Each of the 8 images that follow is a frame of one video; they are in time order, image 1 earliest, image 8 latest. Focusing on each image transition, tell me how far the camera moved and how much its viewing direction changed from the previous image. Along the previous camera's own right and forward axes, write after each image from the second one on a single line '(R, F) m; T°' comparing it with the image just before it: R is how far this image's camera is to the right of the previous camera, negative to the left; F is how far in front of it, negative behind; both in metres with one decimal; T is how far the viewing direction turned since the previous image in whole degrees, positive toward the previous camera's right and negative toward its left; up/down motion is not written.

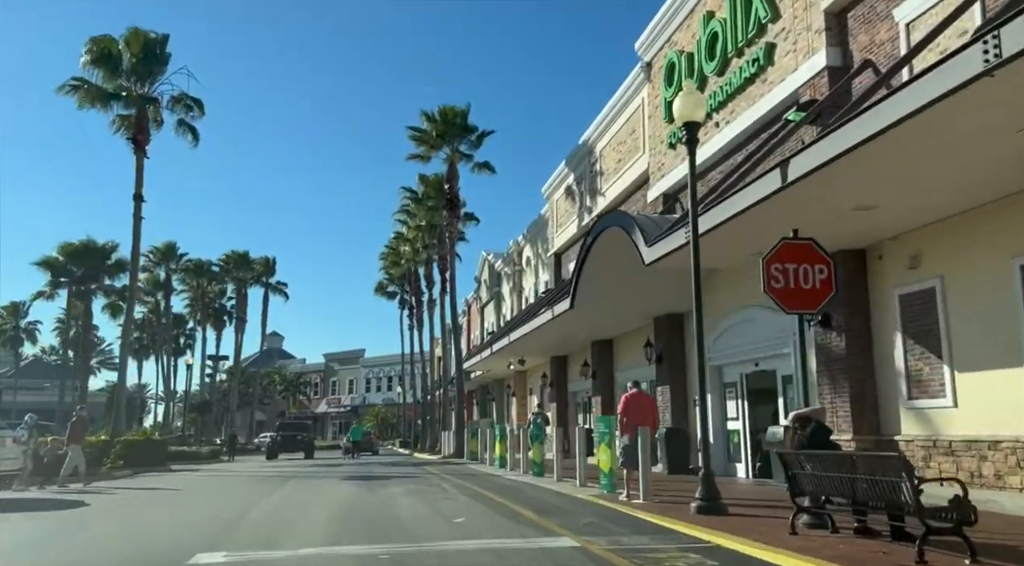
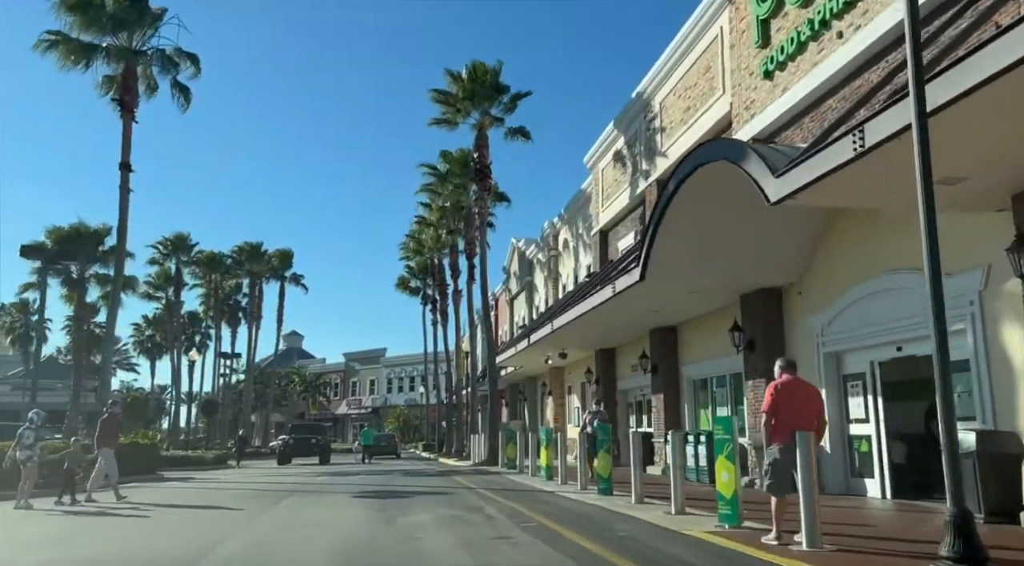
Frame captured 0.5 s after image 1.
(-0.6, +3.8) m; -1°
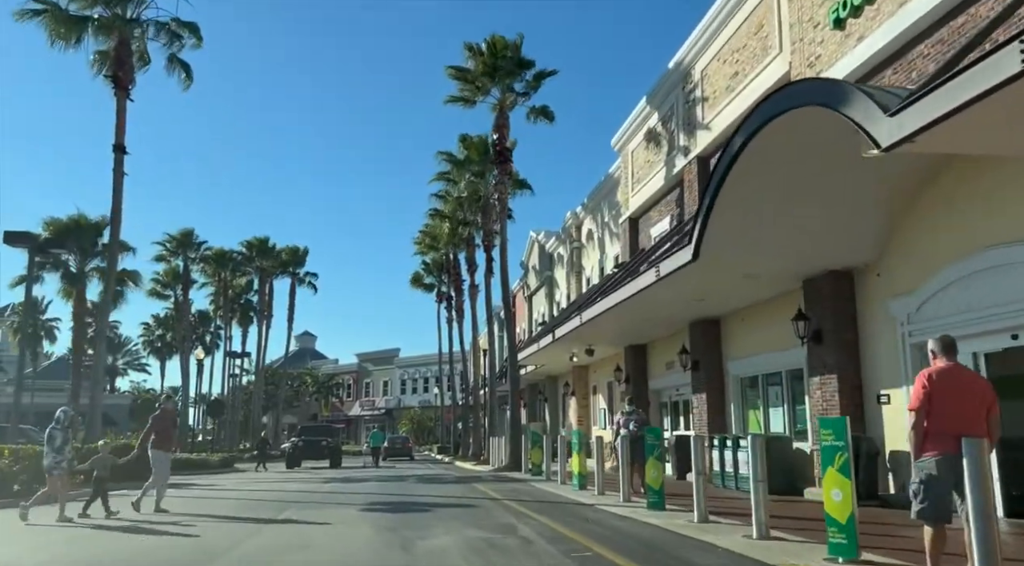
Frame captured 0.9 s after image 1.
(-0.3, +1.9) m; -1°
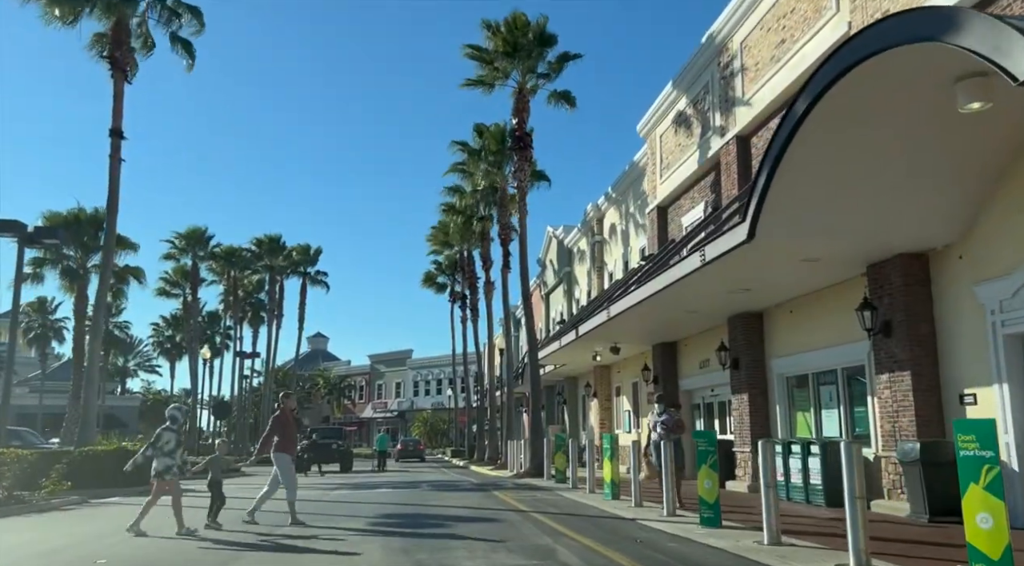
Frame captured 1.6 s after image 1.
(-0.2, +1.5) m; -1°
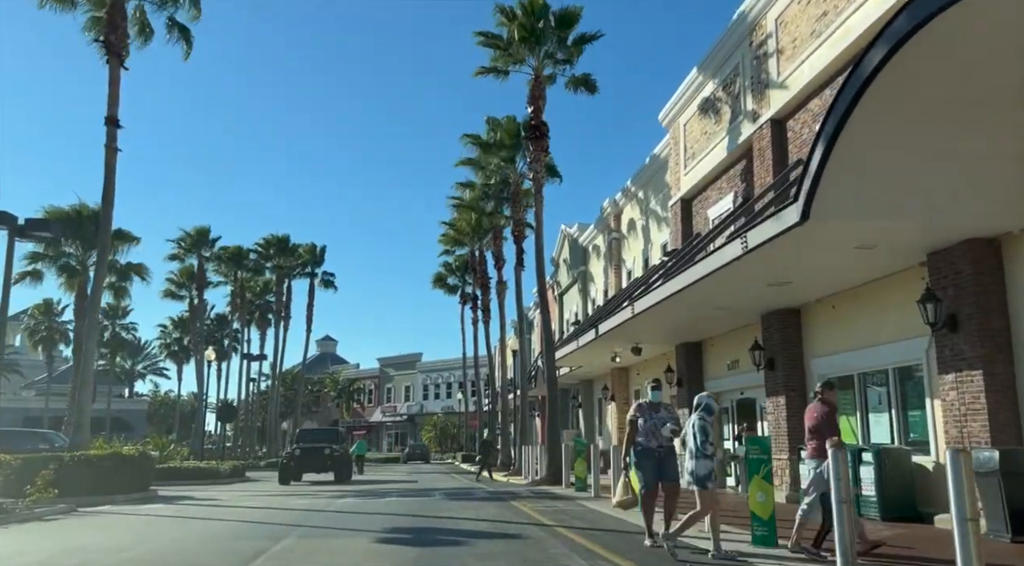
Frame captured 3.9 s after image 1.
(-0.2, +1.2) m; -1°
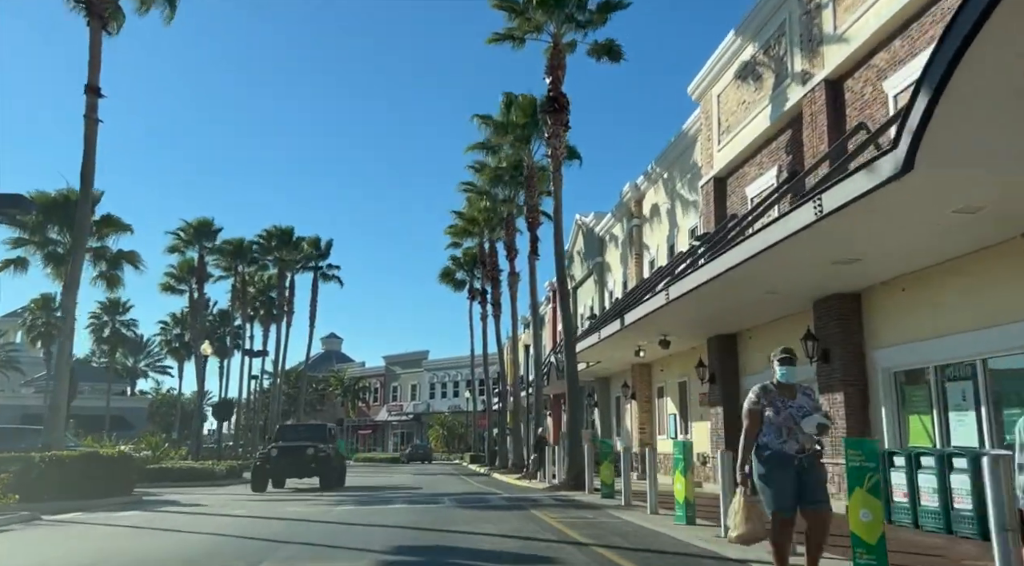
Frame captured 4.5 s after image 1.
(-0.3, +1.8) m; 0°
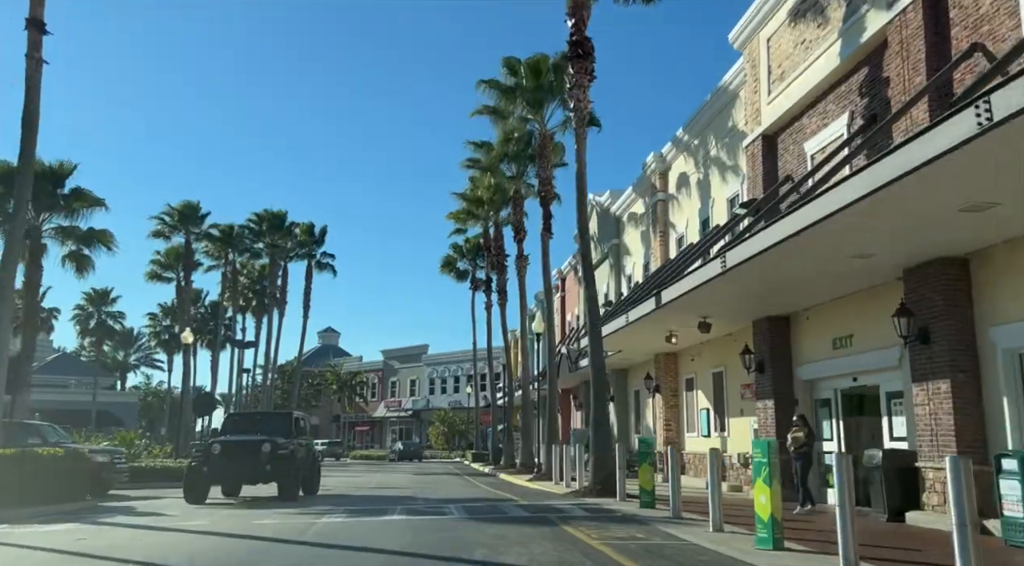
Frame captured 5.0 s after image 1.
(-0.4, +2.7) m; 0°
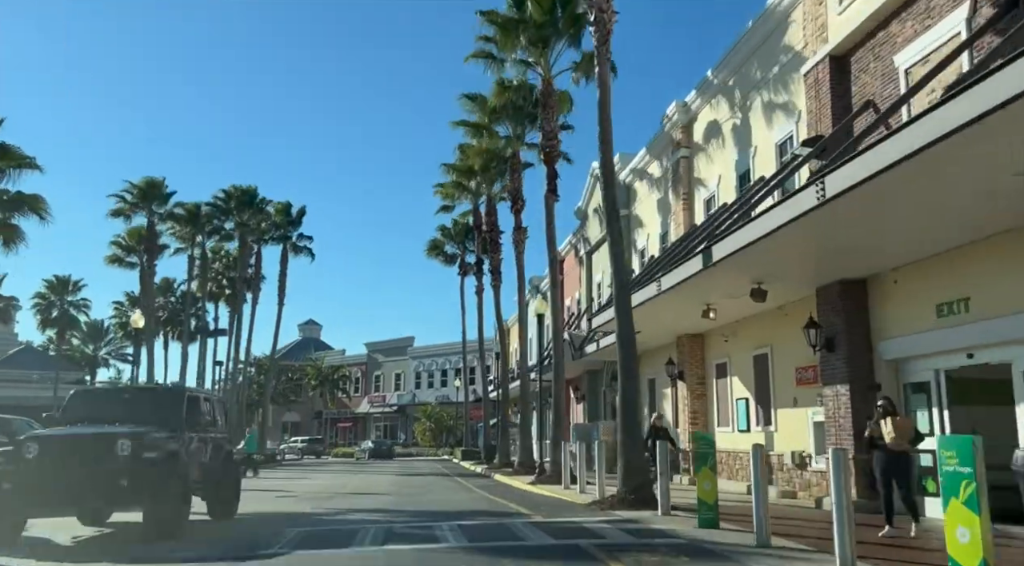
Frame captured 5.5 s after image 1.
(-0.3, +3.5) m; +1°
